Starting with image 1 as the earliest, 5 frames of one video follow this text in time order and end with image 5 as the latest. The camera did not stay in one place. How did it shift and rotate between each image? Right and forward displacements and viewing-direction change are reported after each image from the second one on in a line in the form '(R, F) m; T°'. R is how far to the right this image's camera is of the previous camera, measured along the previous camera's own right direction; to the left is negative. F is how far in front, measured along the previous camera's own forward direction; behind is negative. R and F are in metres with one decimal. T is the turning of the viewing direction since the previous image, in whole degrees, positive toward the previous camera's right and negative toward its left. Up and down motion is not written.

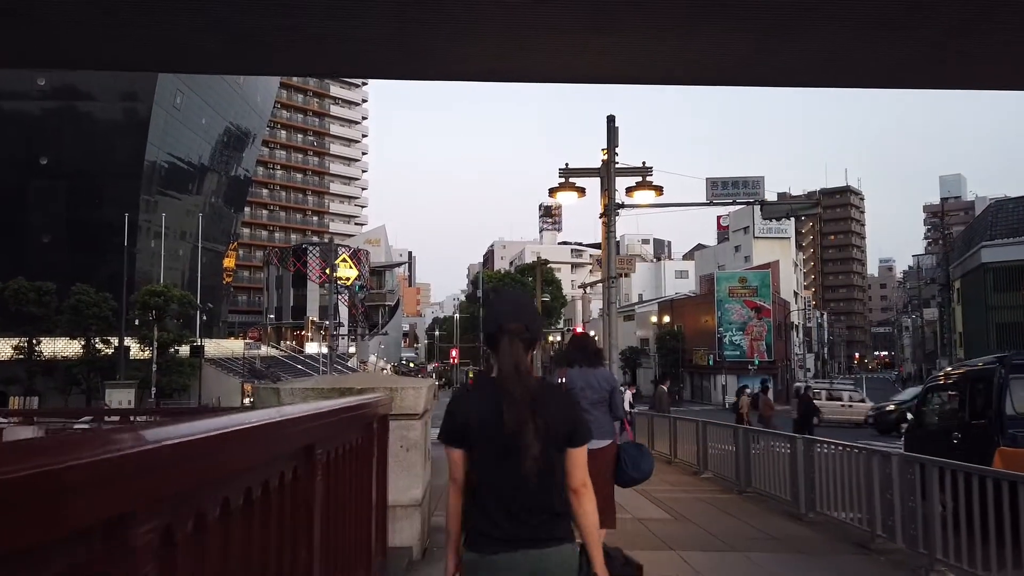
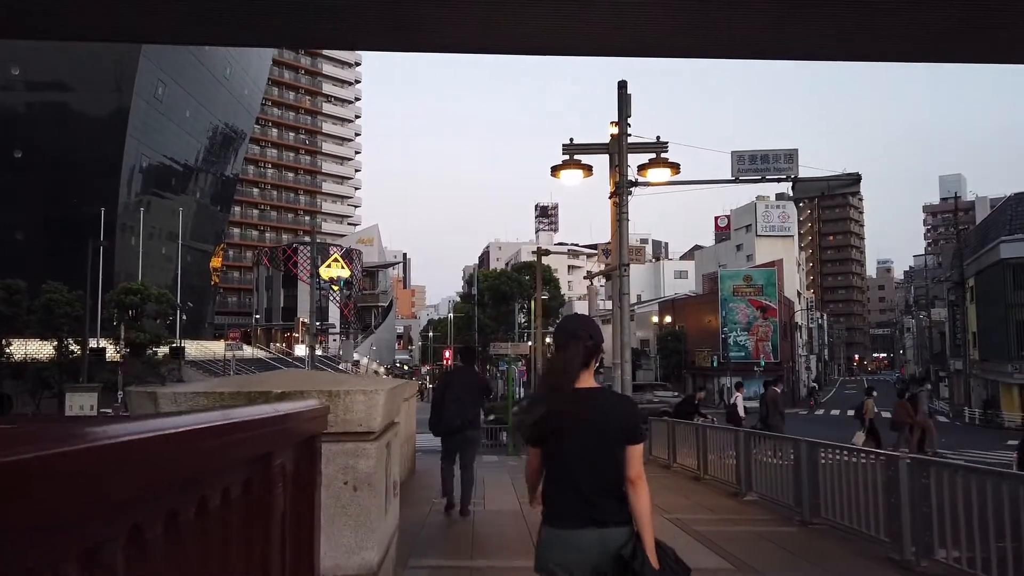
(0.0, +2.1) m; 0°
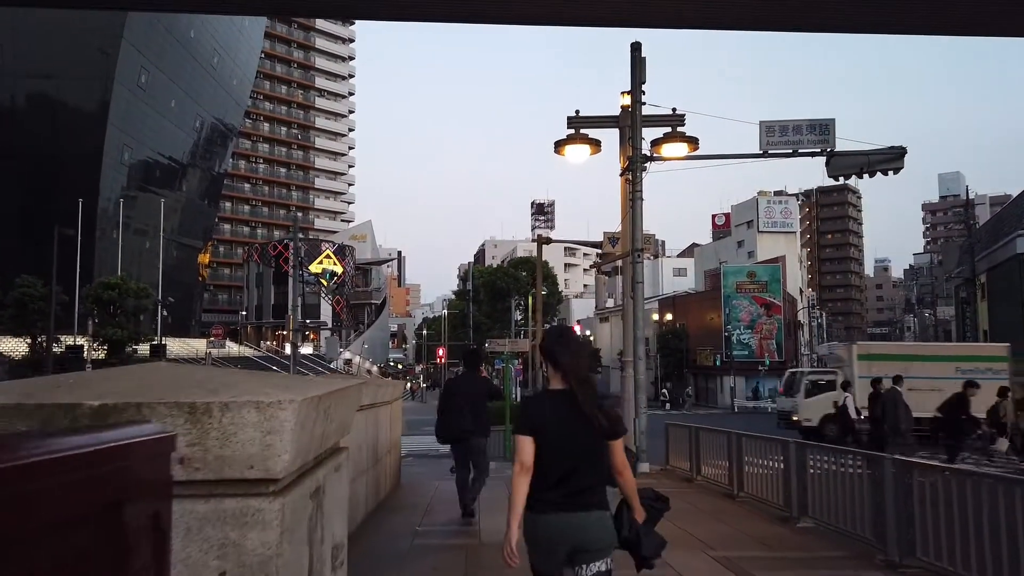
(-0.1, +1.7) m; 0°
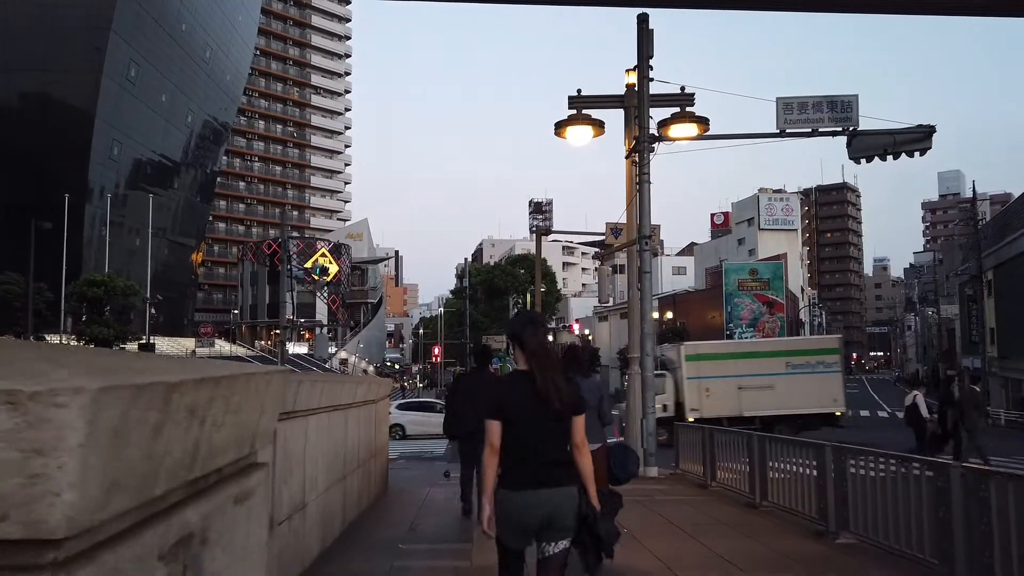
(0.0, +1.0) m; 0°
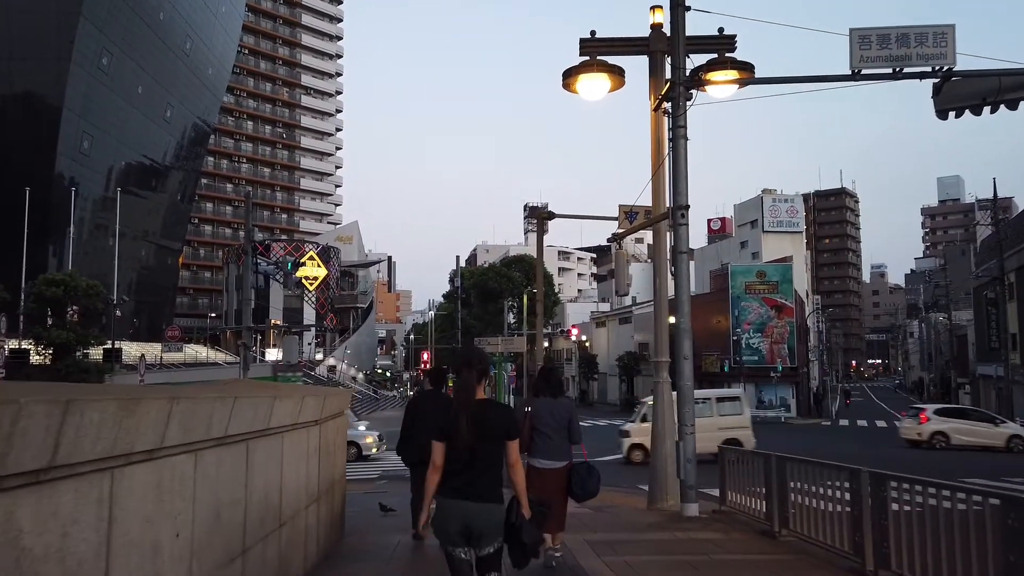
(-0.1, +2.7) m; 0°
